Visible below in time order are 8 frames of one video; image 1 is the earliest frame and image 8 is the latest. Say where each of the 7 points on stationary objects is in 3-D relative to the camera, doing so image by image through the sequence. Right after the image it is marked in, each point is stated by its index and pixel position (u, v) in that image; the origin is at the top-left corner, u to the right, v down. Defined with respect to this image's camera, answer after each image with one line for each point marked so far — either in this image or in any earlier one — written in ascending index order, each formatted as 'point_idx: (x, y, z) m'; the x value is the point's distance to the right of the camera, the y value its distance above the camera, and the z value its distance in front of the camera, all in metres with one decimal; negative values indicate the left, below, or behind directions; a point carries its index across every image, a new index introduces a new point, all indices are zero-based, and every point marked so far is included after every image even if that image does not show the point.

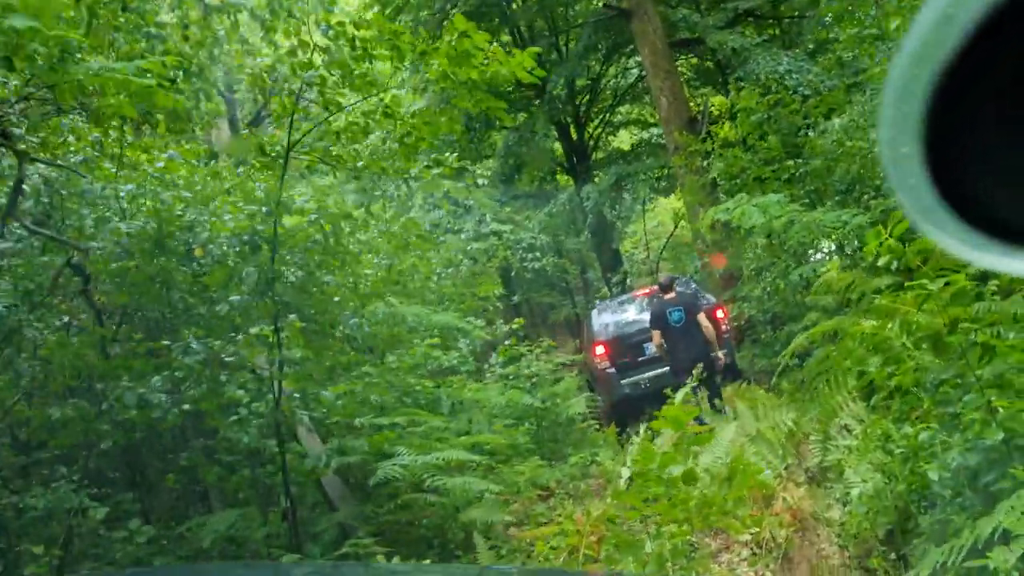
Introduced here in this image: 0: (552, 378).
0: (+0.5, -1.0, +10.1) m
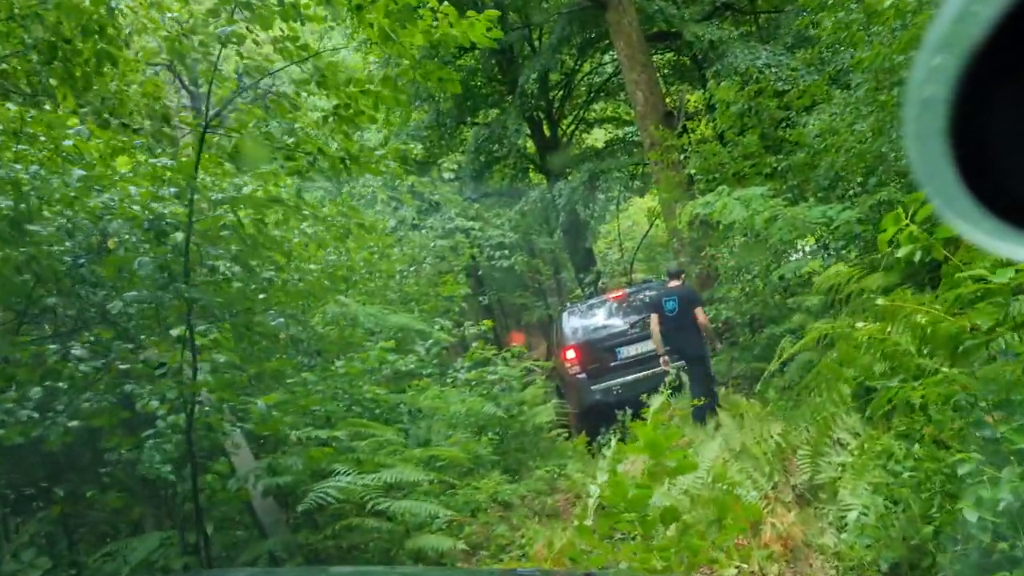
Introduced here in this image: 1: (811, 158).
0: (+0.1, -1.0, +9.5) m
1: (+3.3, +1.4, +10.2) m
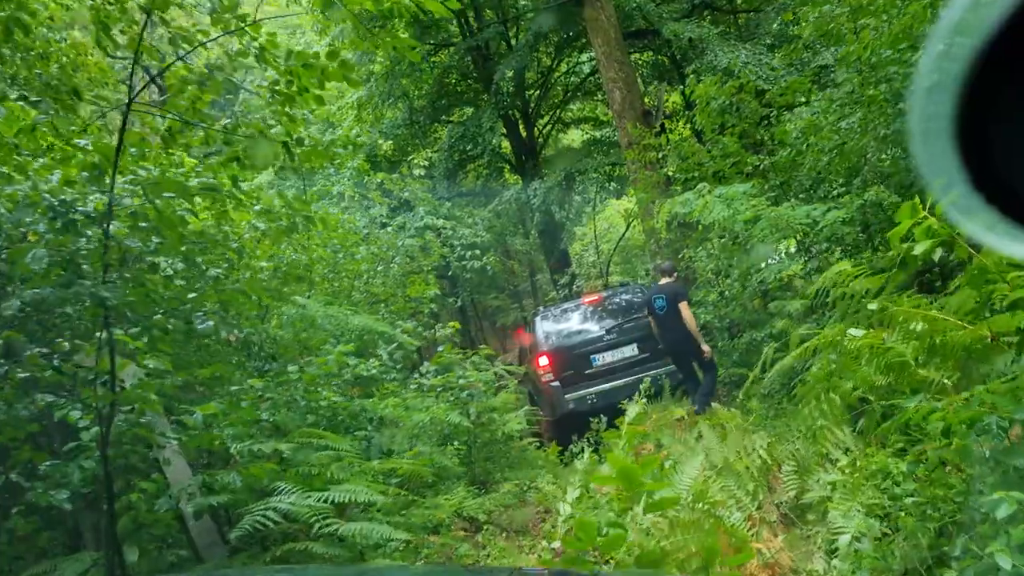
0: (-0.2, -1.0, +9.1) m
1: (+3.0, +1.4, +9.8) m
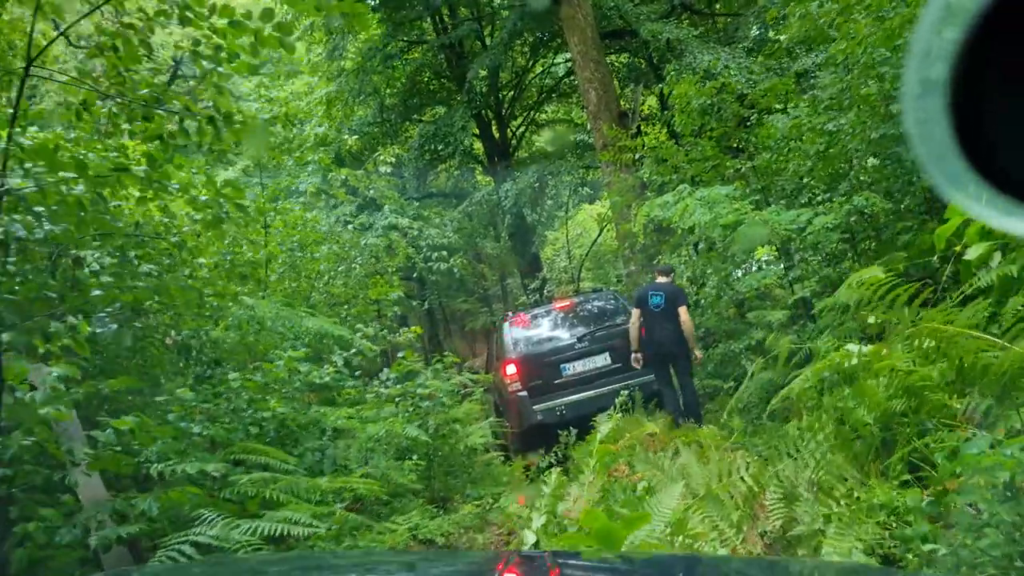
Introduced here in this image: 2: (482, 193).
0: (-0.5, -1.0, +8.5) m
1: (+2.7, +1.3, +9.4) m
2: (-0.7, +2.0, +19.1) m
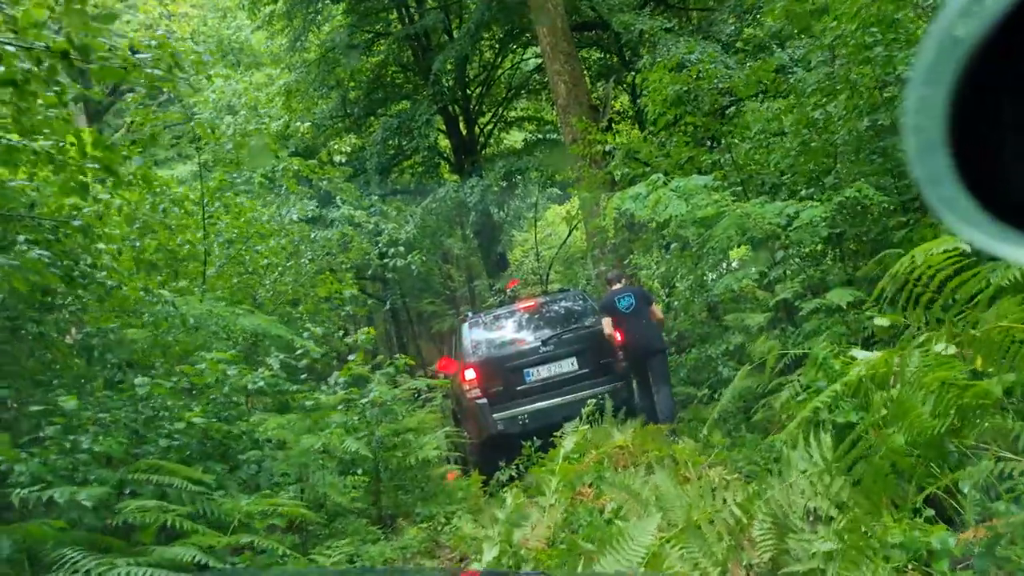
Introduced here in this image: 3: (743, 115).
0: (-0.9, -1.0, +7.8) m
1: (+2.3, +1.3, +8.8) m
2: (-1.3, +2.0, +18.4) m
3: (+2.4, +1.8, +9.4) m
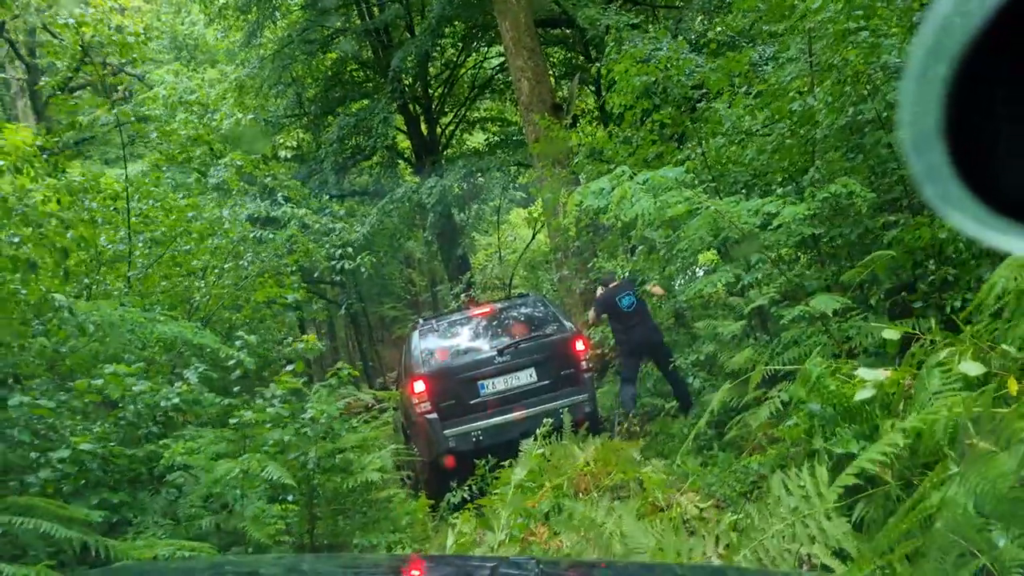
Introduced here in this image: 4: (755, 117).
0: (-1.3, -1.0, +7.1) m
1: (+1.9, +1.2, +8.2) m
2: (-2.1, +1.9, +17.7) m
3: (+2.0, +1.7, +8.9) m
4: (+2.1, +1.5, +8.1) m
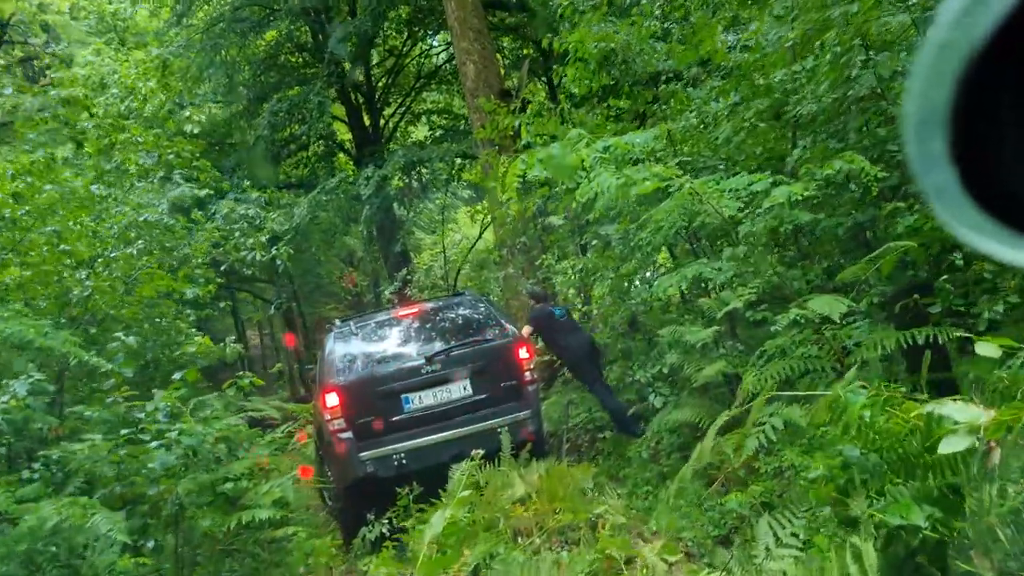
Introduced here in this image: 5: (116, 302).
0: (-1.7, -1.0, +5.9) m
1: (+1.4, +1.2, +7.2) m
2: (-3.1, +1.9, +16.4) m
3: (+1.5, +1.7, +7.8) m
4: (+1.7, +1.5, +7.1) m
5: (-3.3, -0.1, +7.9) m
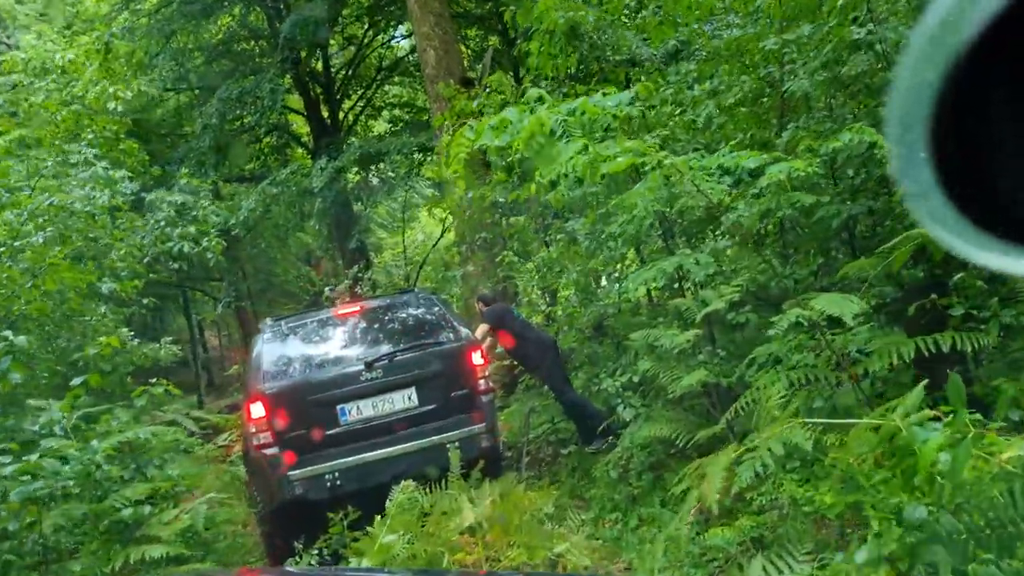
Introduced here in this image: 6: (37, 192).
0: (-2.0, -0.9, +5.0) m
1: (+1.1, +1.2, +6.5) m
2: (-3.7, +2.0, +15.5) m
3: (+1.1, +1.7, +7.1) m
4: (+1.4, +1.5, +6.4) m
5: (-3.7, -0.1, +7.0) m
6: (-4.3, +0.9, +8.3) m
